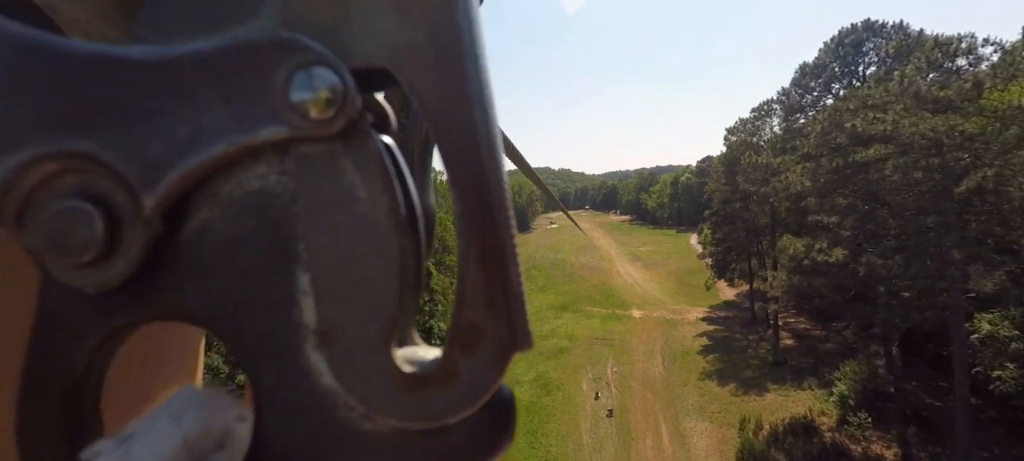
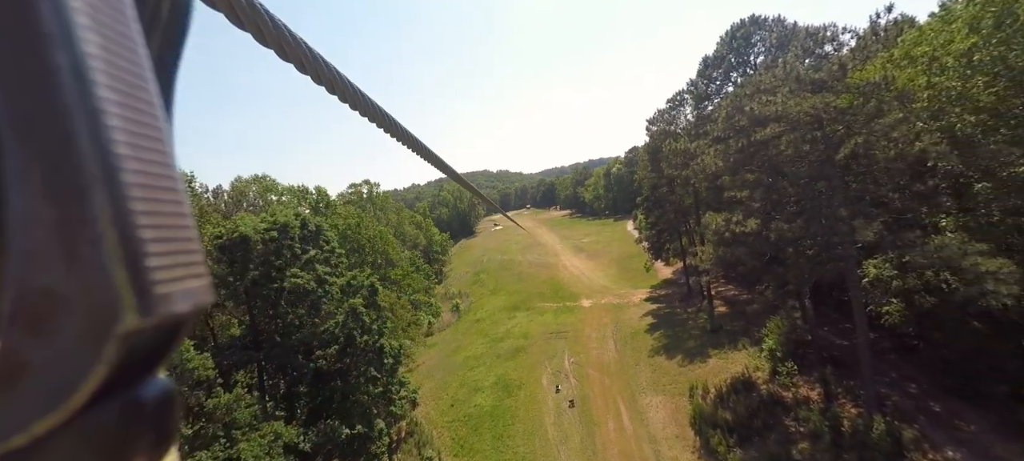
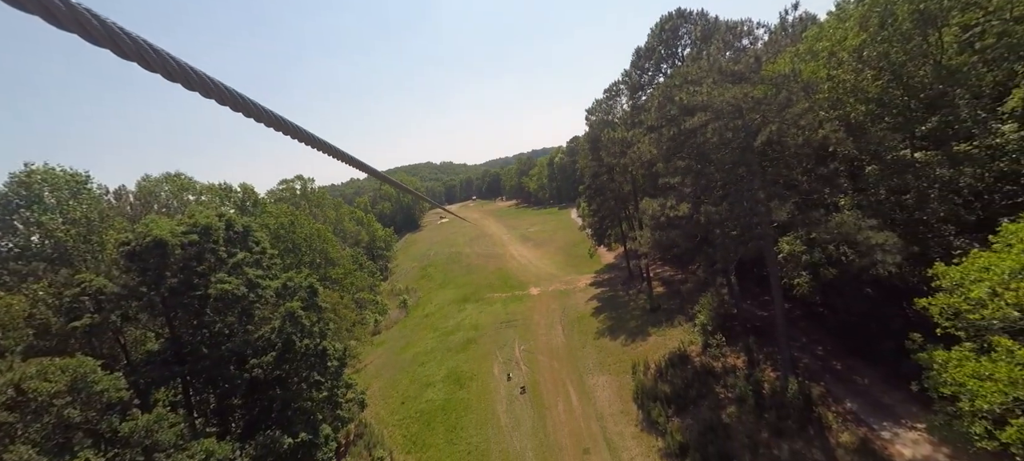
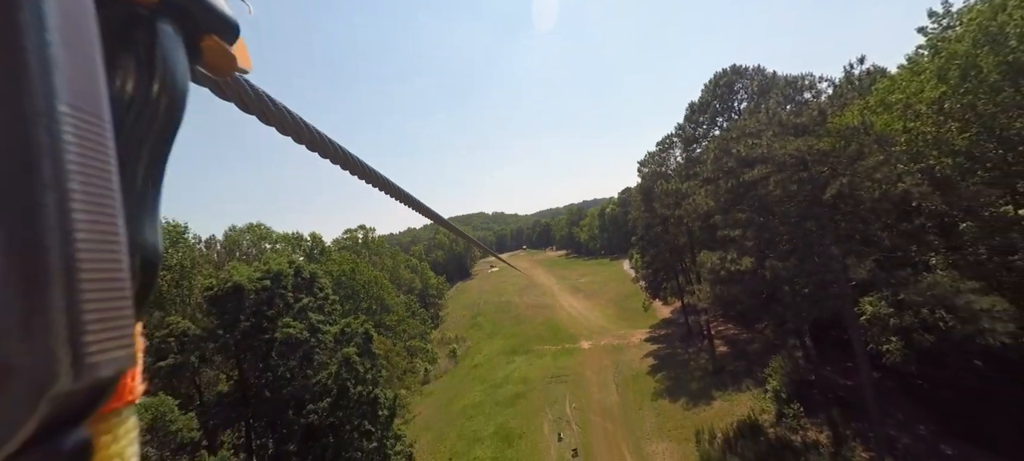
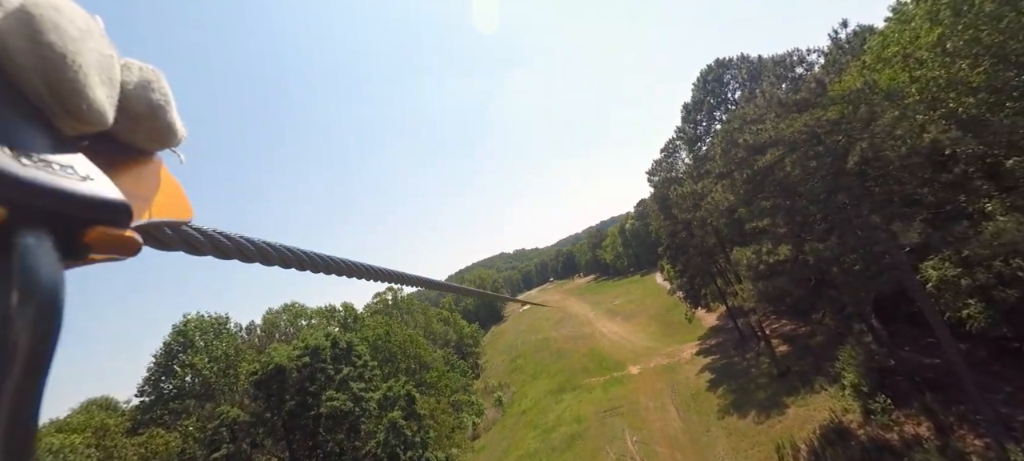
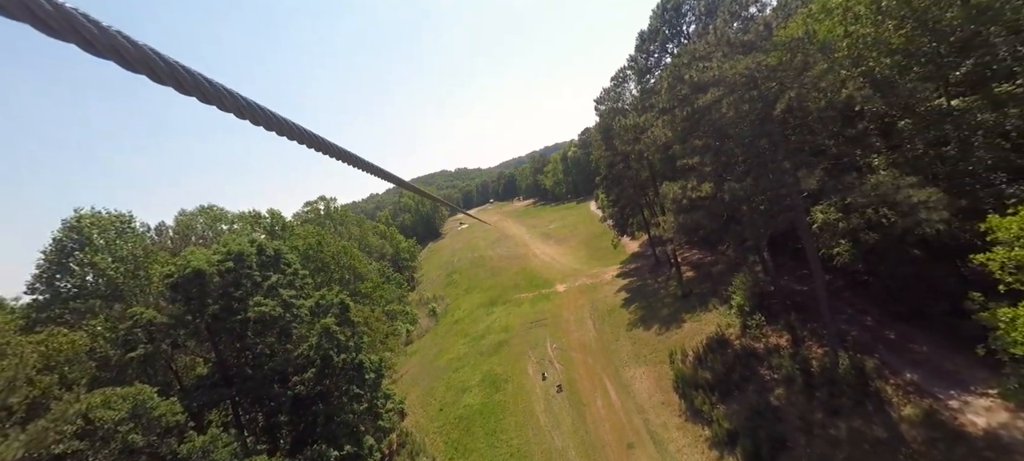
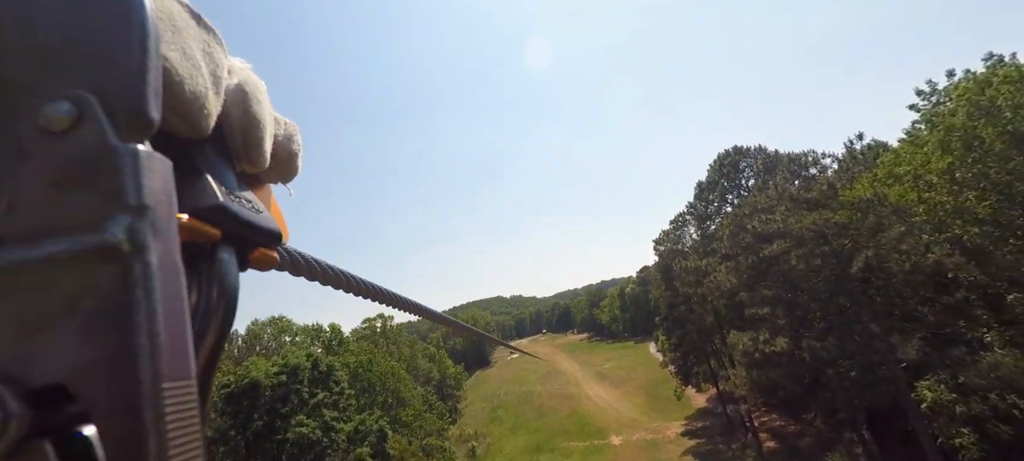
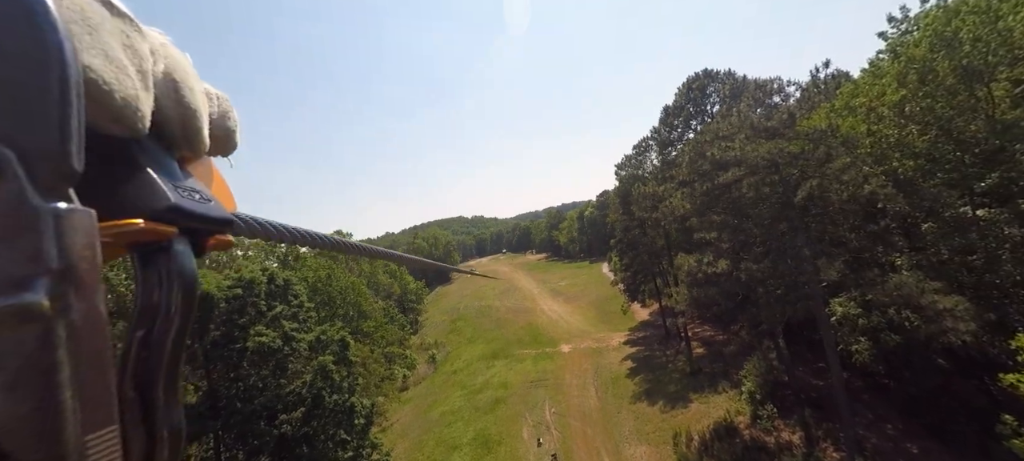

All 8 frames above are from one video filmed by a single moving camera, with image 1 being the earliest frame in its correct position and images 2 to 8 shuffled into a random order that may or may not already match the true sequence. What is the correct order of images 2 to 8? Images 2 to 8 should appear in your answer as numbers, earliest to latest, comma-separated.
2, 6, 5, 7, 4, 3, 8
